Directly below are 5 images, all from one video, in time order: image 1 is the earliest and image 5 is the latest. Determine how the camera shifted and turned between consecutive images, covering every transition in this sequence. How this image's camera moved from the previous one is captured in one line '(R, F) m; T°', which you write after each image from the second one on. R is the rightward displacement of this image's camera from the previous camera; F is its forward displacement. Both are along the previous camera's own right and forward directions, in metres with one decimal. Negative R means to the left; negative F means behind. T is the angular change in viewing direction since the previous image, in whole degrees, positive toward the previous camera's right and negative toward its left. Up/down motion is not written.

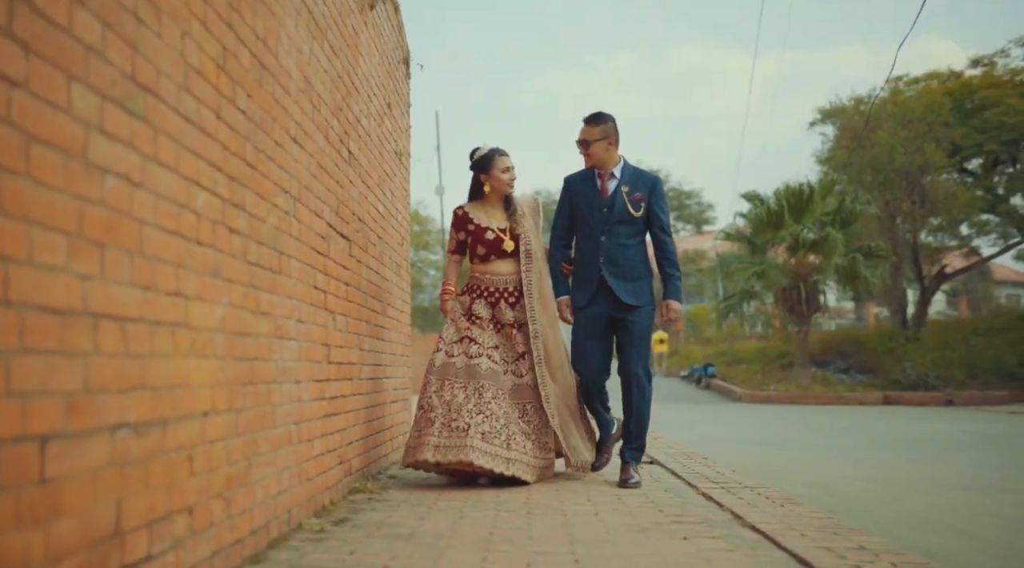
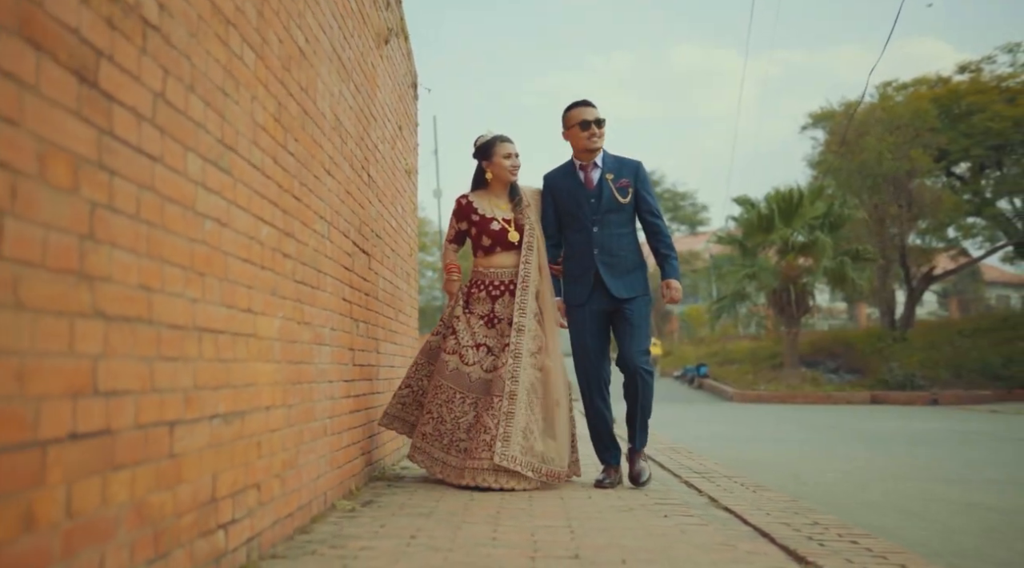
(-0.1, -0.5) m; 0°
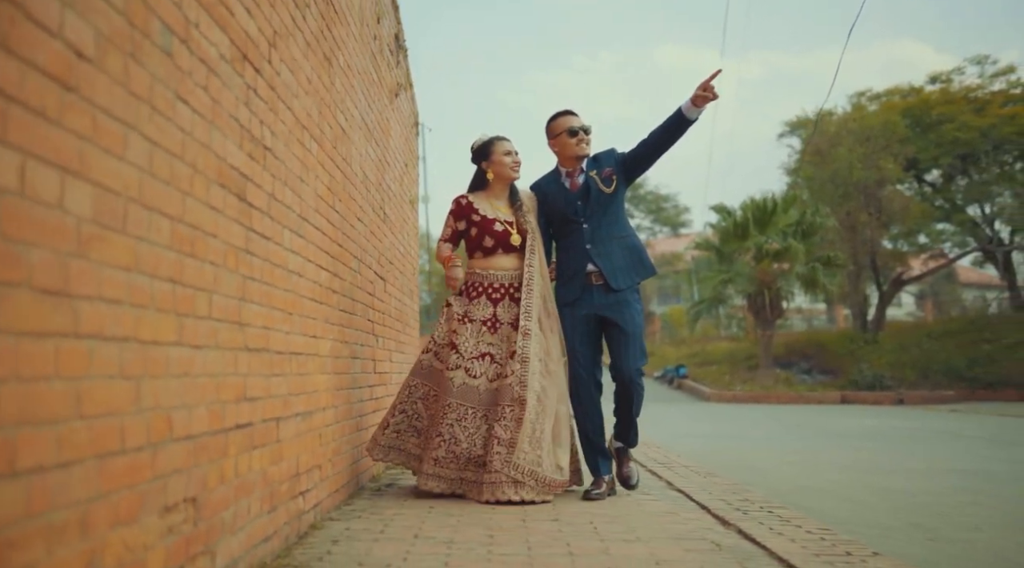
(-0.1, -0.9) m; +1°
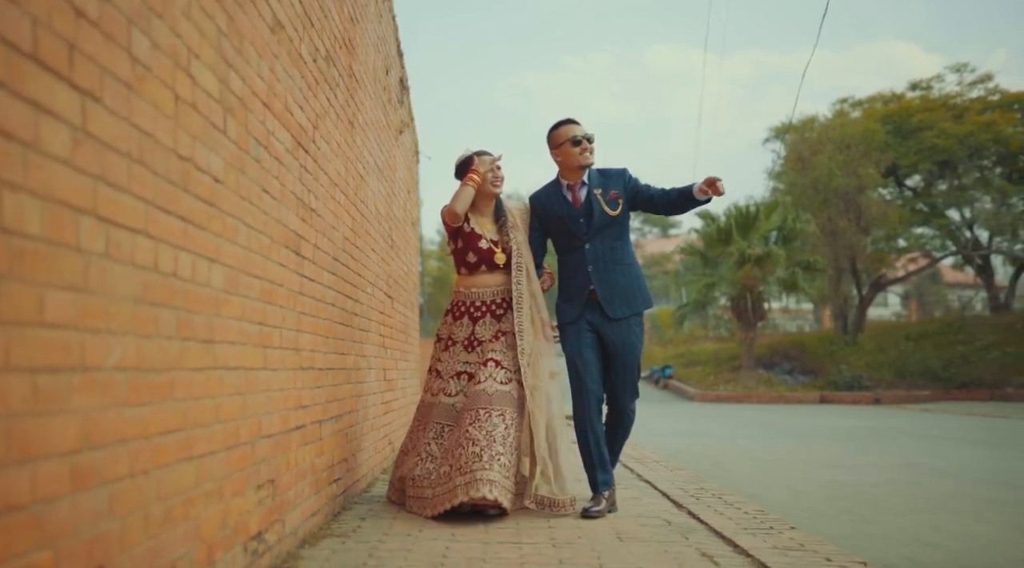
(0.0, -0.8) m; +1°
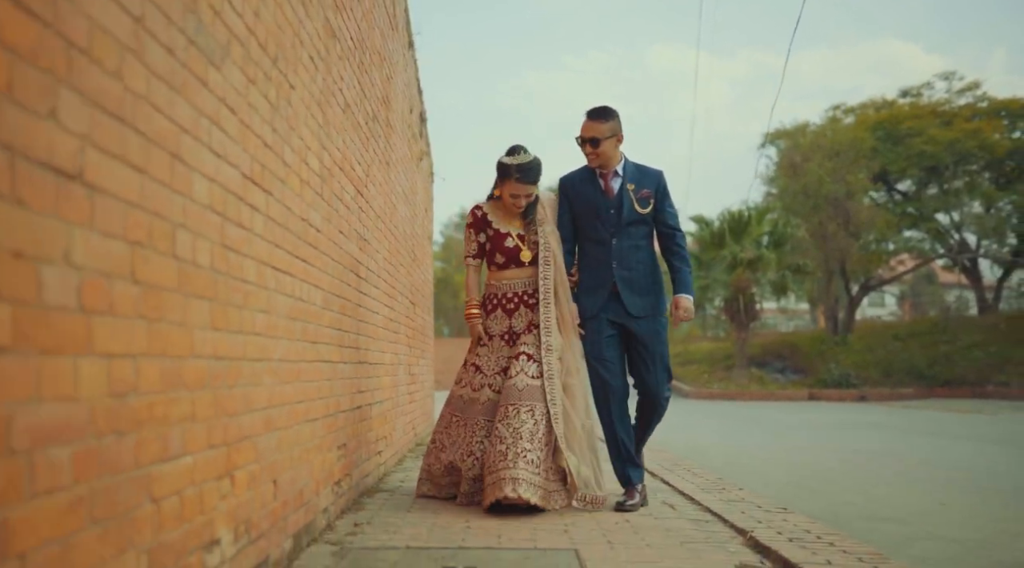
(-0.1, -1.0) m; 0°
